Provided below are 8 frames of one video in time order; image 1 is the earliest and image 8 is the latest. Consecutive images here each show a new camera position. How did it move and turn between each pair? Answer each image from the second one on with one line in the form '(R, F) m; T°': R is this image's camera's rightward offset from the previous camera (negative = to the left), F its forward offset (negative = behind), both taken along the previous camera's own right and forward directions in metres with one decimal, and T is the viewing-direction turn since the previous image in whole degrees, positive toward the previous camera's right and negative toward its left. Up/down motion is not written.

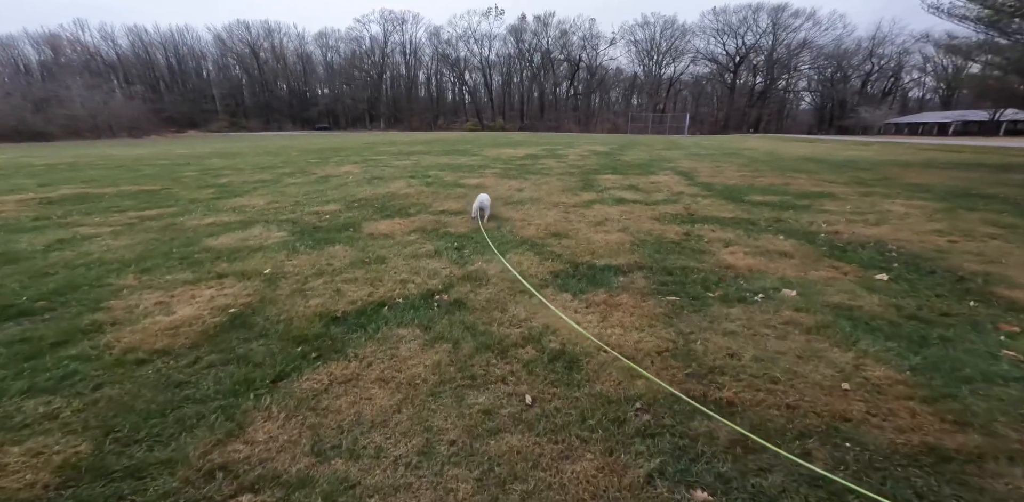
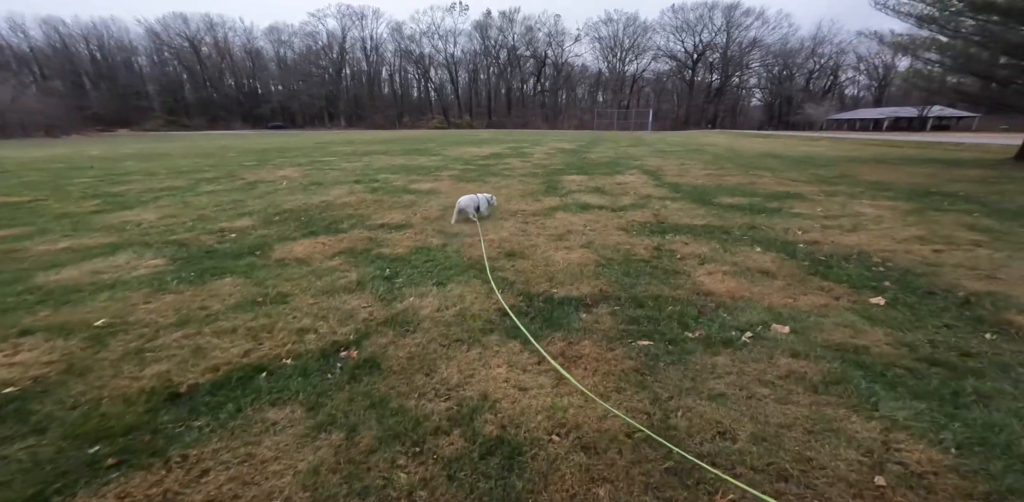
(+0.2, +0.7) m; +4°
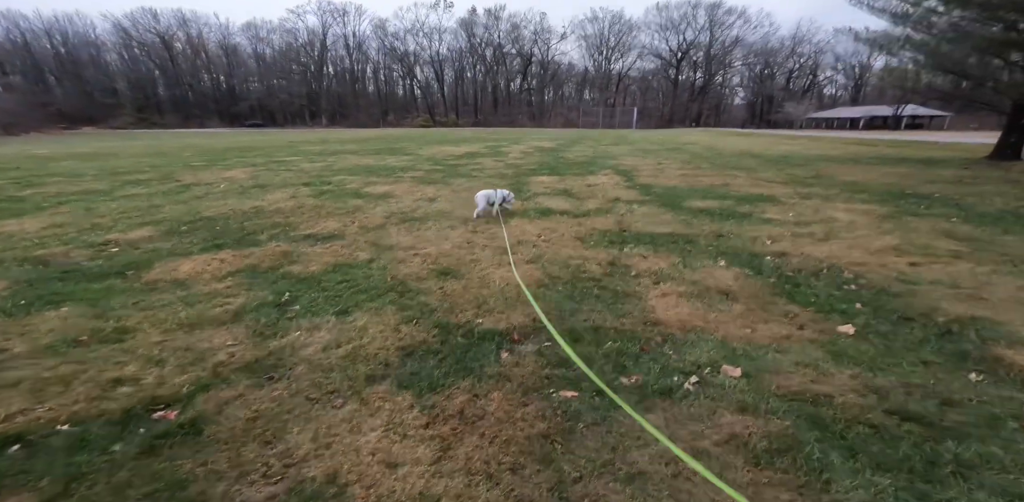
(+0.5, +0.5) m; +1°
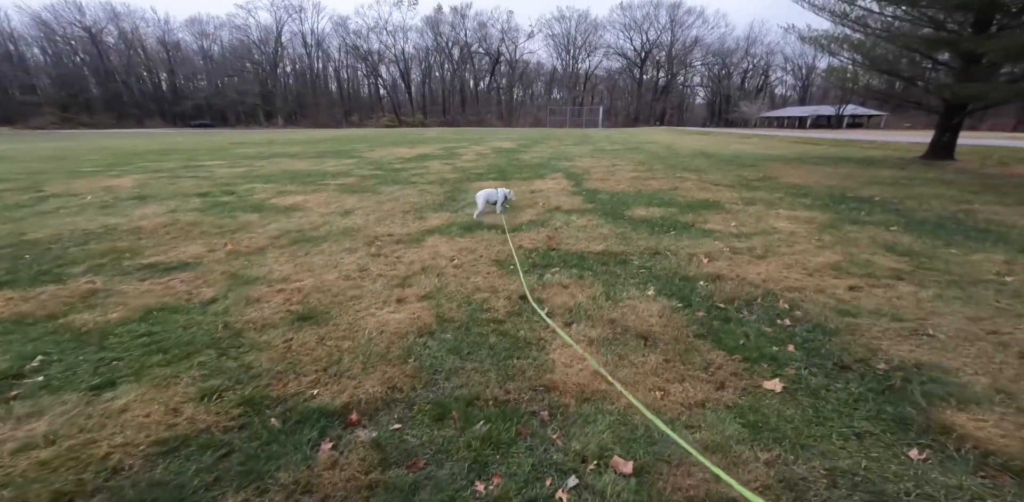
(+0.7, +0.7) m; +4°
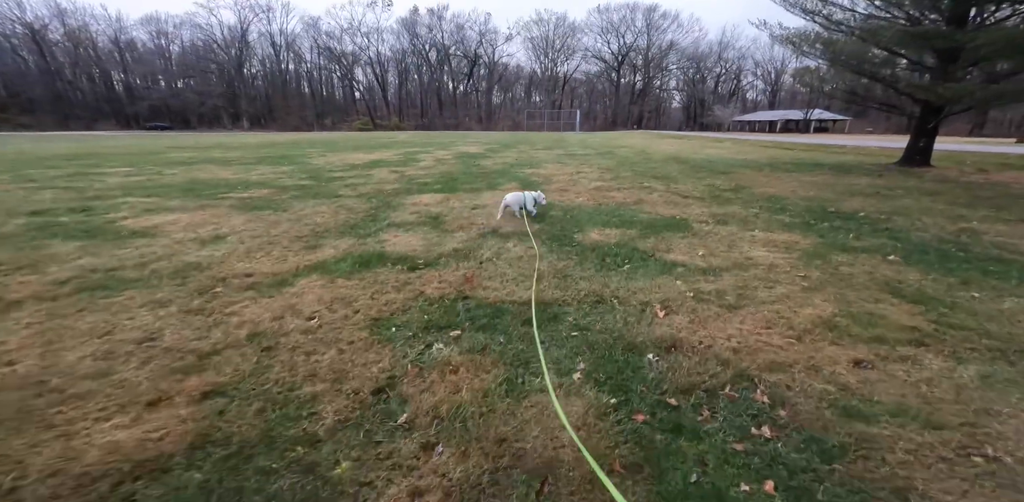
(+0.8, +1.3) m; +2°
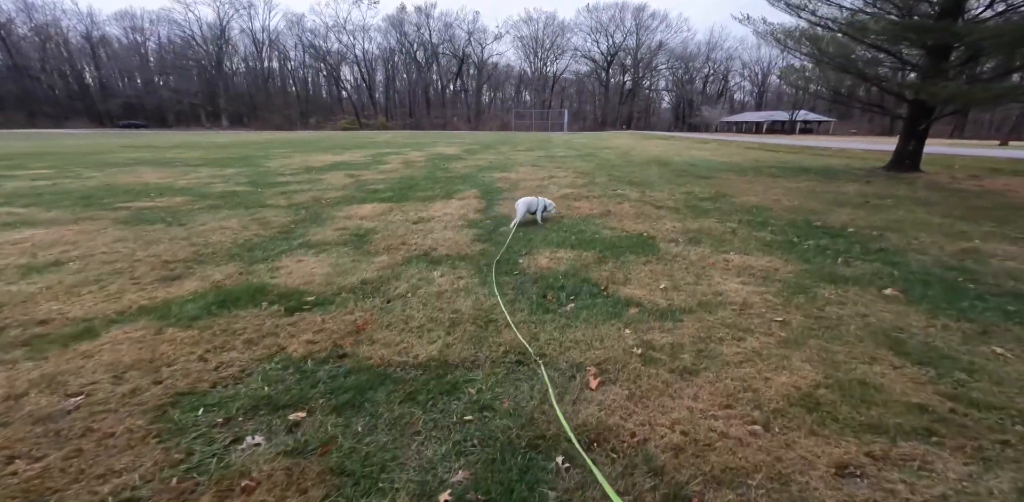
(+0.7, +0.9) m; +1°
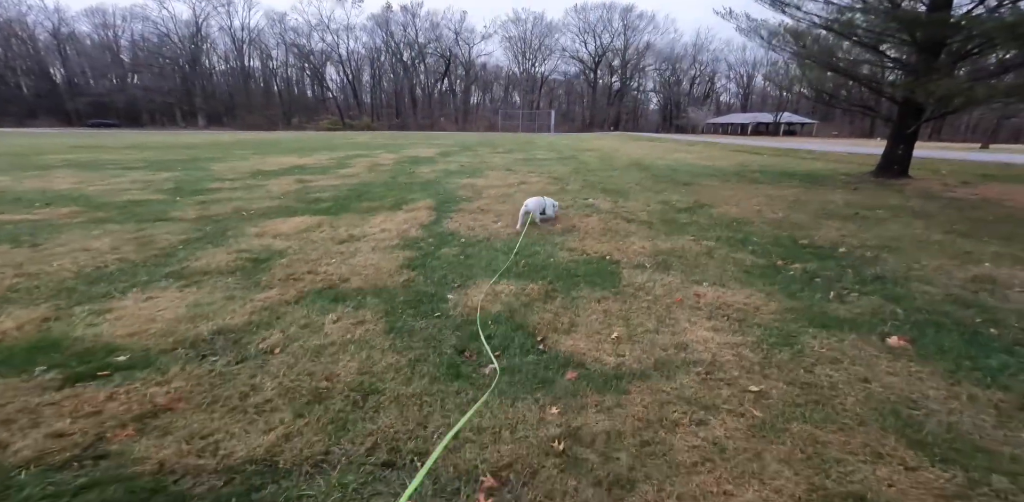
(+0.6, +0.9) m; +1°
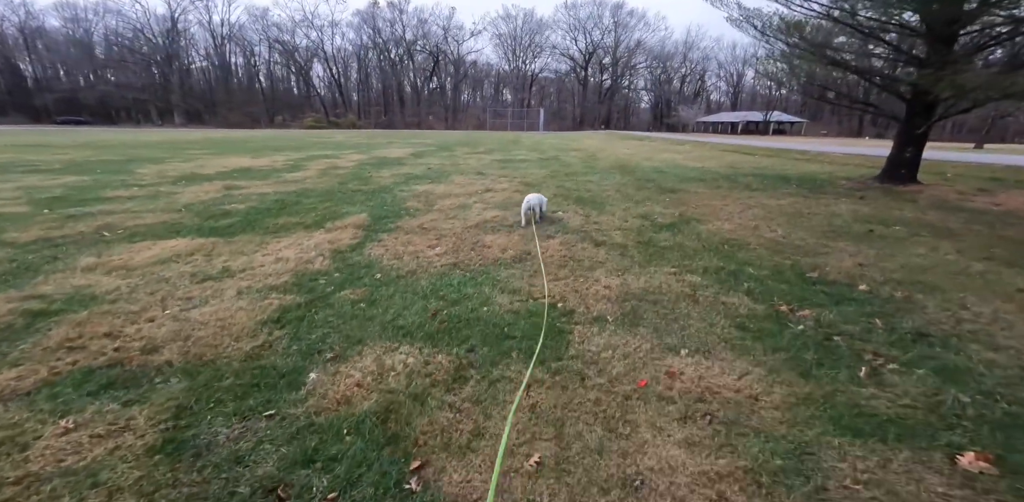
(+0.7, +1.3) m; +1°
